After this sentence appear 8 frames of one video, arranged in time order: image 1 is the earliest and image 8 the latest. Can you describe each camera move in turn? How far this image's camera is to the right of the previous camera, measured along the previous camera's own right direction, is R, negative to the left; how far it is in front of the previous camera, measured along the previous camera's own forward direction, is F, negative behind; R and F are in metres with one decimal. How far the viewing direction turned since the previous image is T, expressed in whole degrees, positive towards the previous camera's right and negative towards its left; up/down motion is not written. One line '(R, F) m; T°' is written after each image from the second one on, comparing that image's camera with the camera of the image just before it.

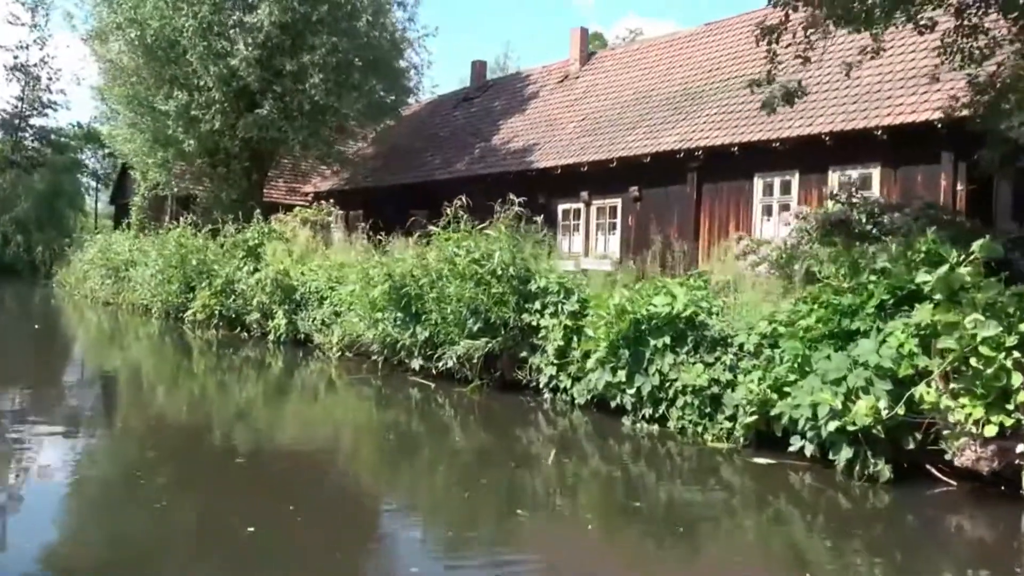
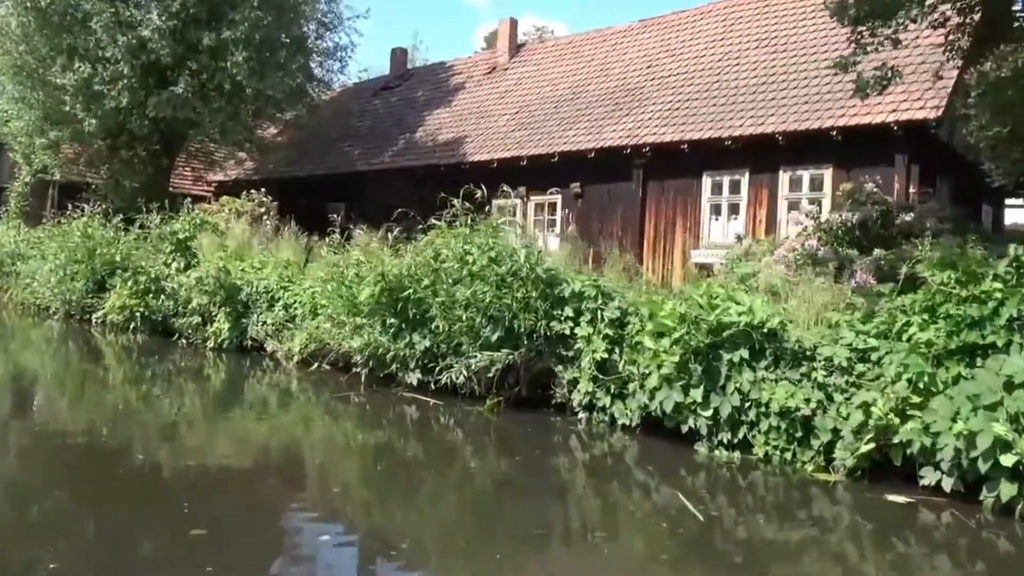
(-1.2, +1.2) m; +8°
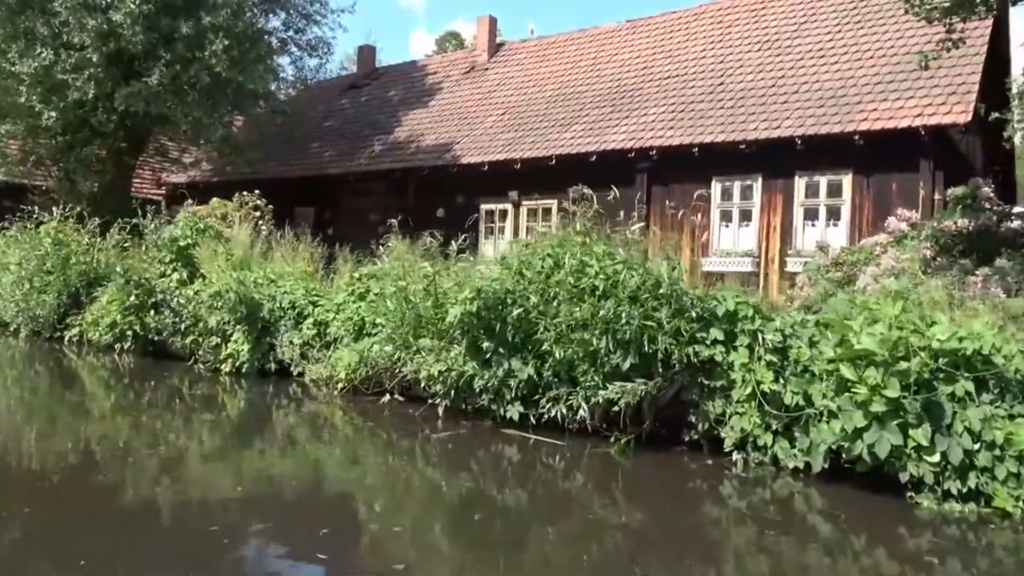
(-1.5, +1.2) m; +5°
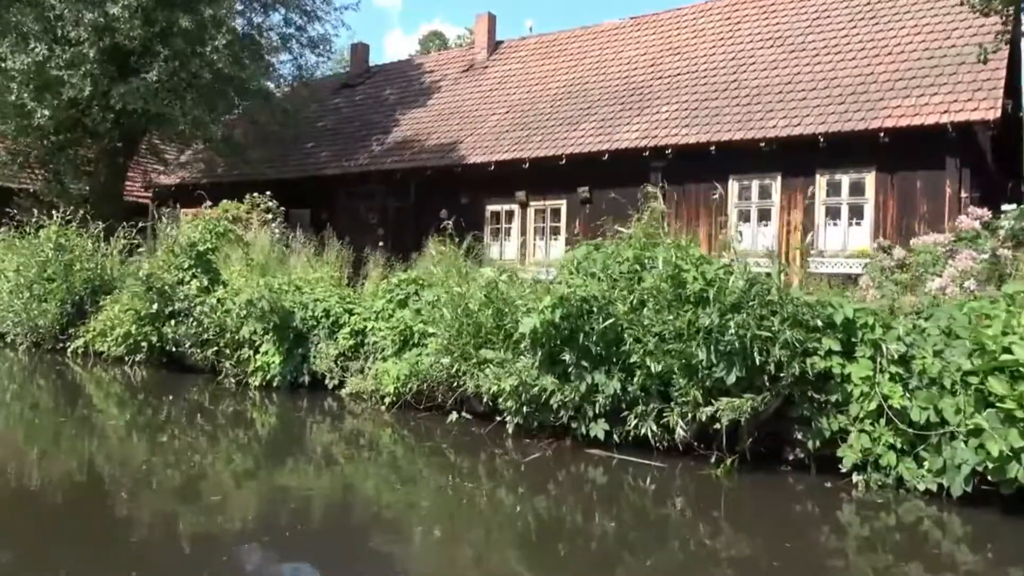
(-0.8, +0.6) m; +2°
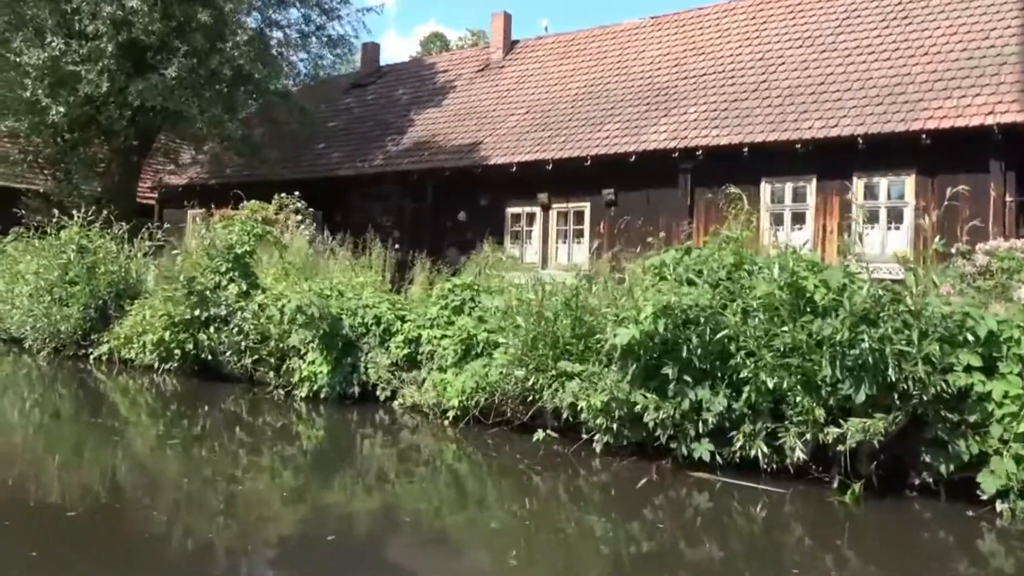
(-0.7, +0.5) m; 0°
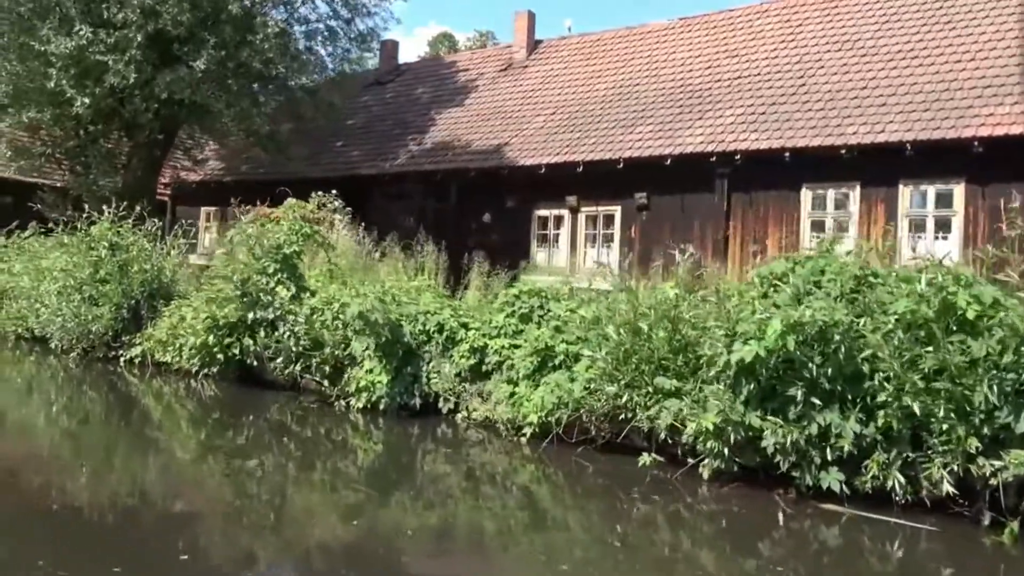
(-0.8, +0.5) m; 0°
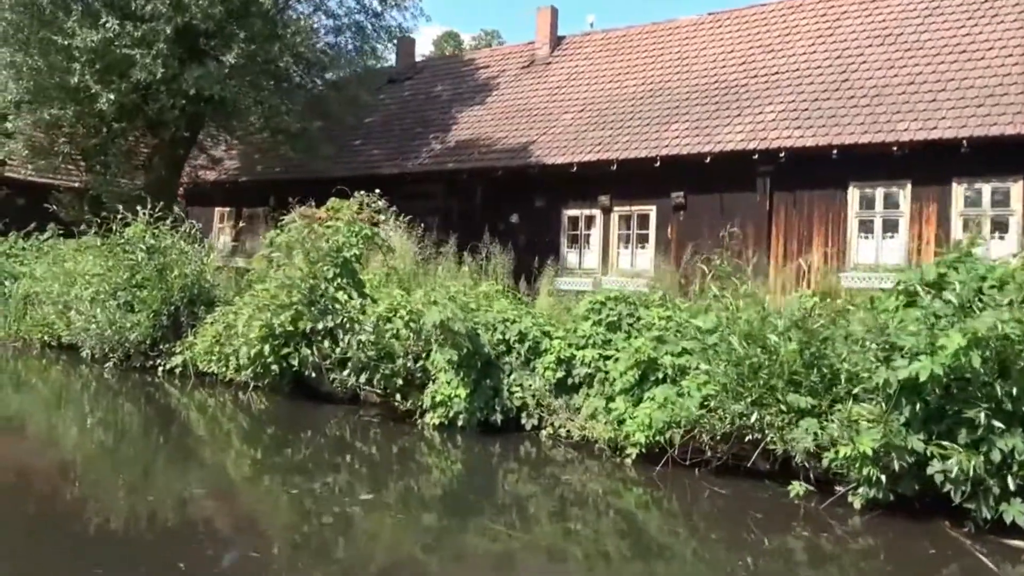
(-0.8, +0.6) m; 0°
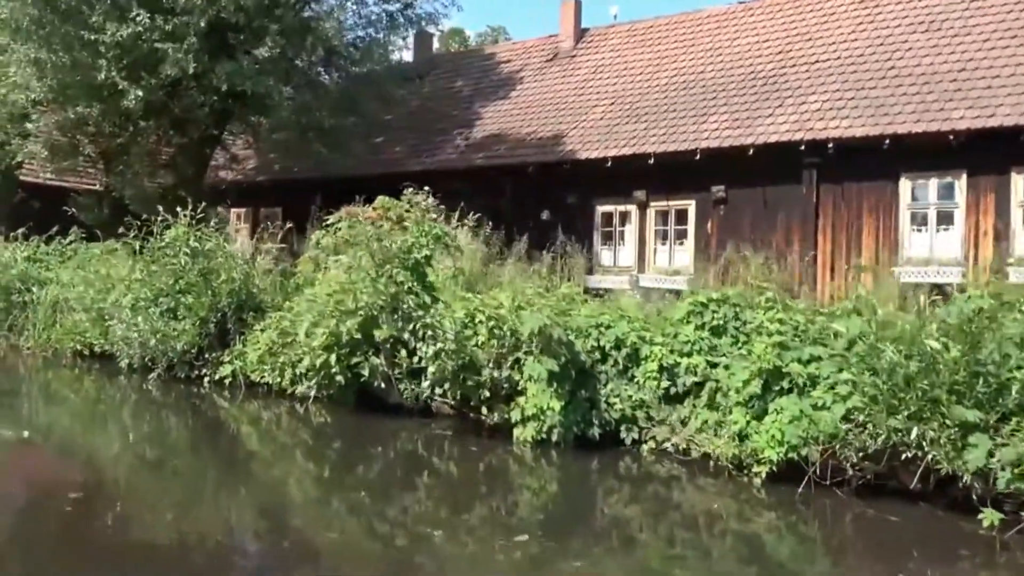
(-0.8, +0.6) m; 0°
